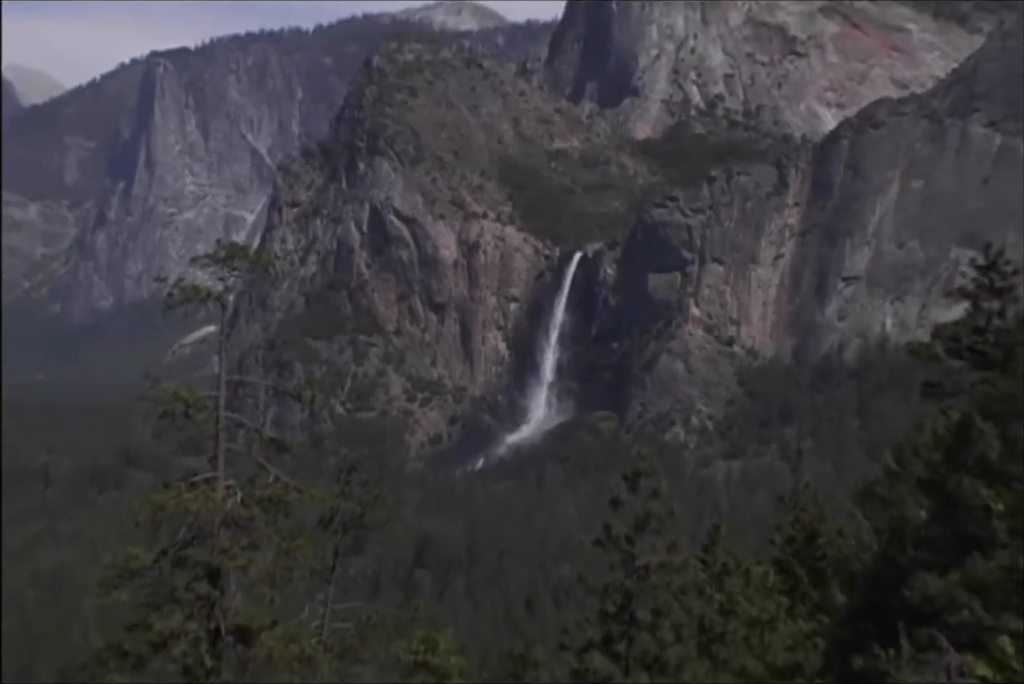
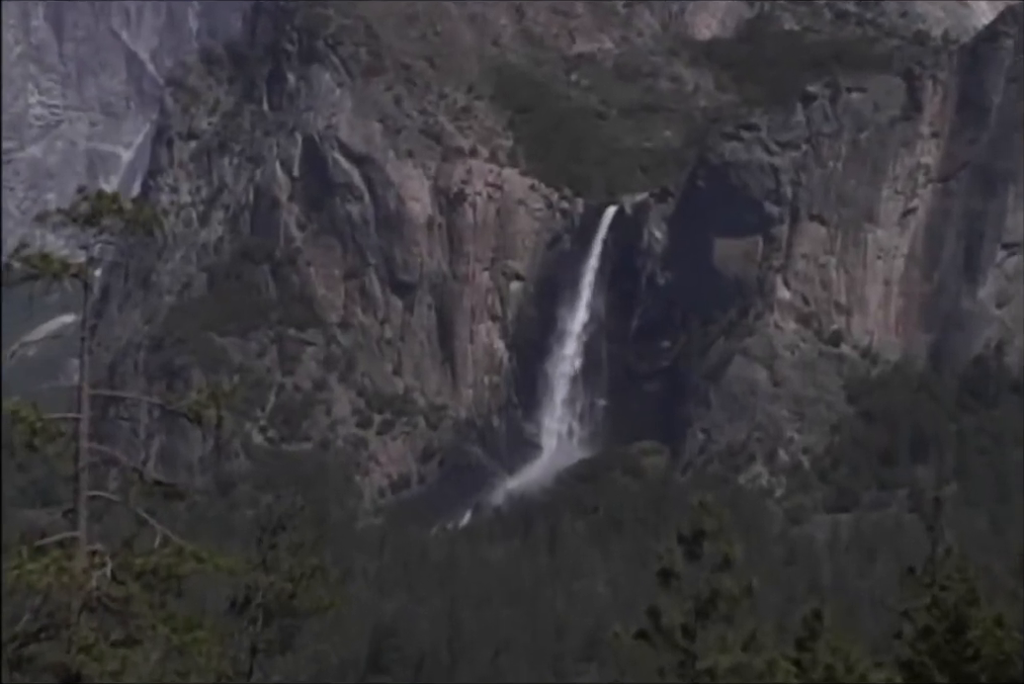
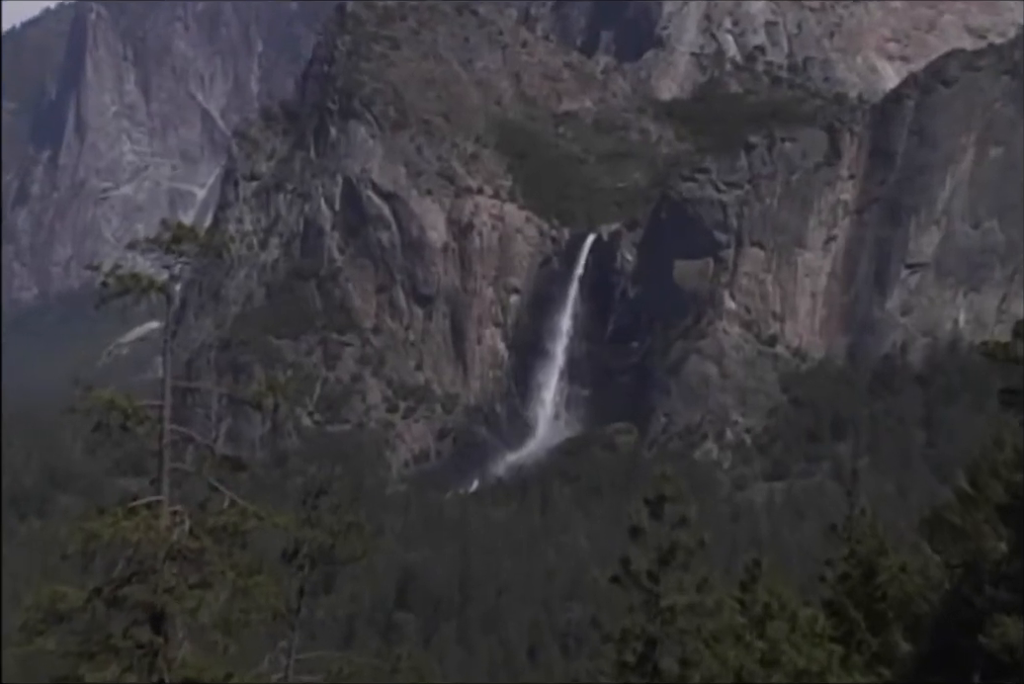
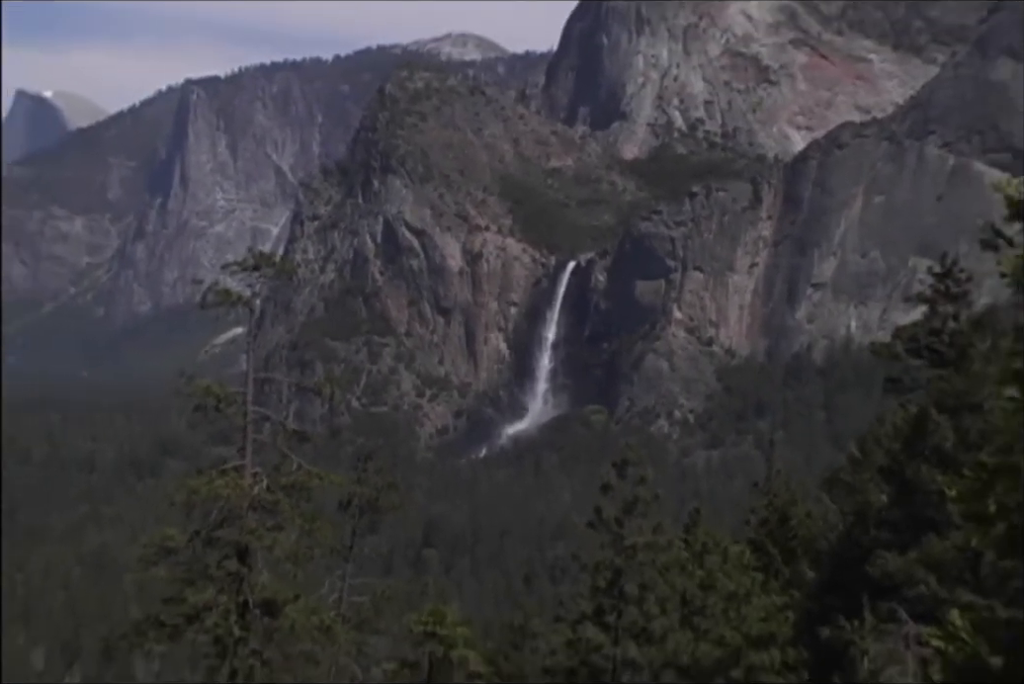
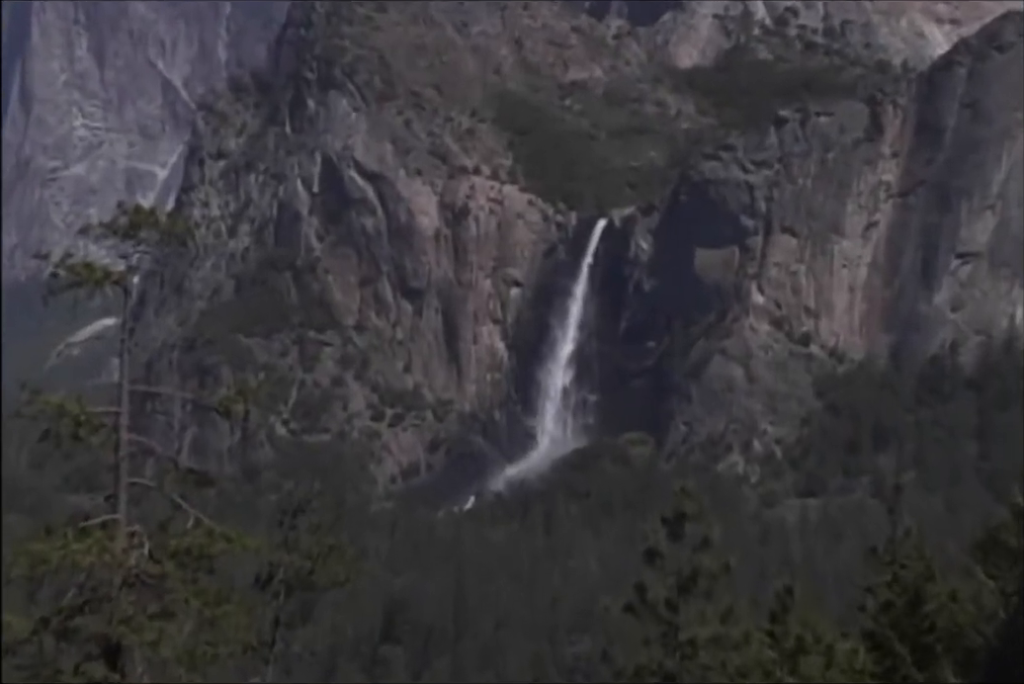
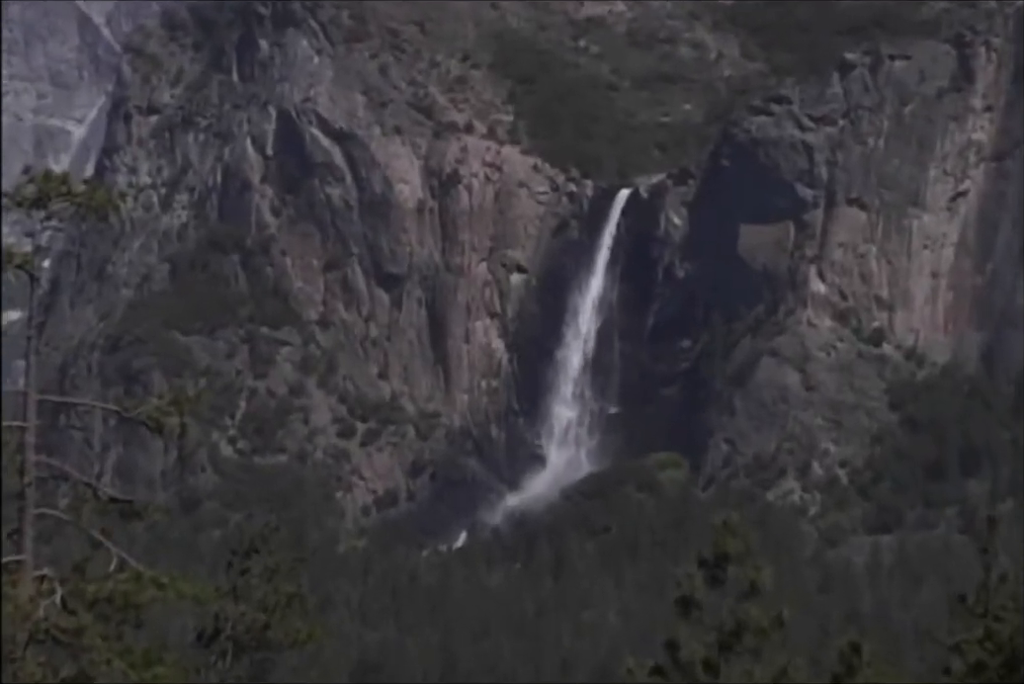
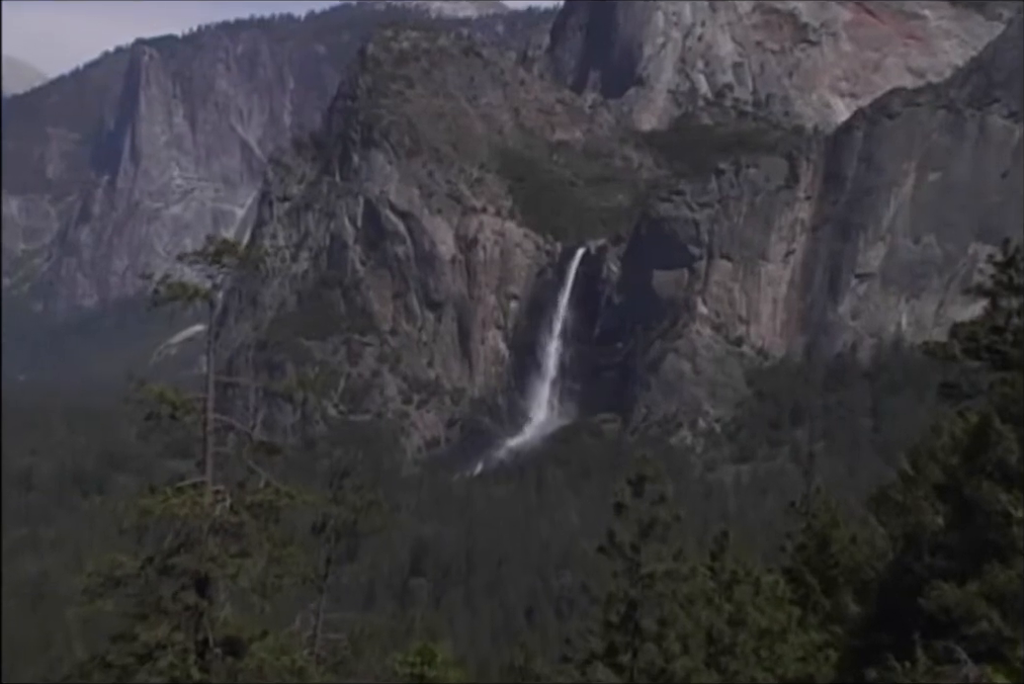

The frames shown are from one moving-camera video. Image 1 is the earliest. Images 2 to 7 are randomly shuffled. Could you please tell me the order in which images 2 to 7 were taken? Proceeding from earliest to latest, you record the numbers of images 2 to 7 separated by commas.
4, 7, 3, 5, 2, 6
